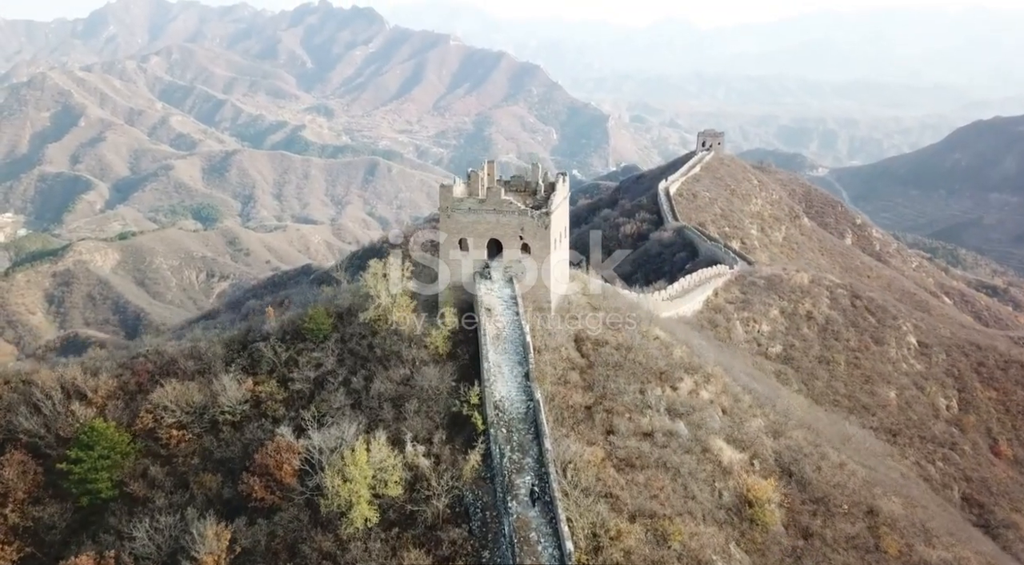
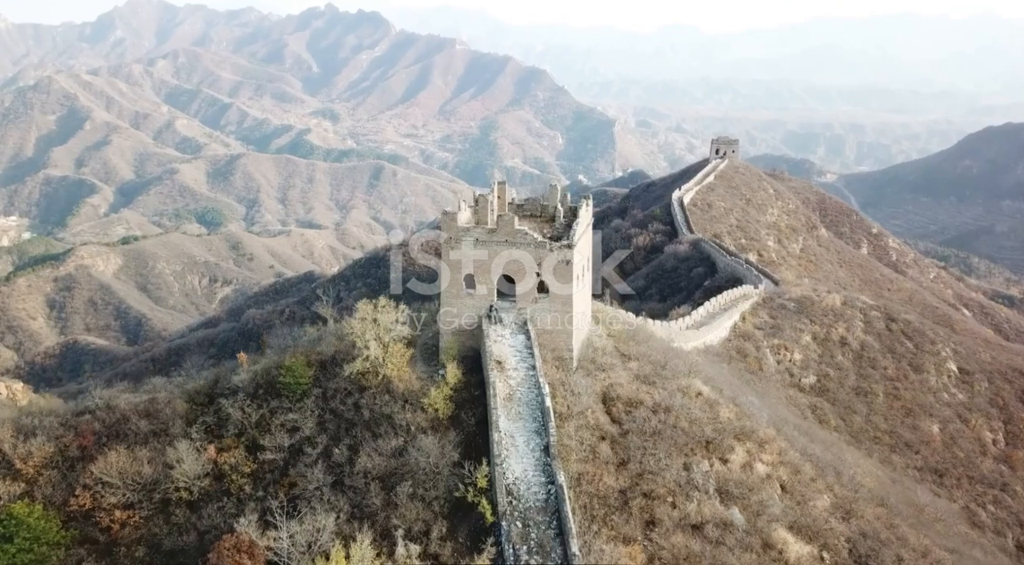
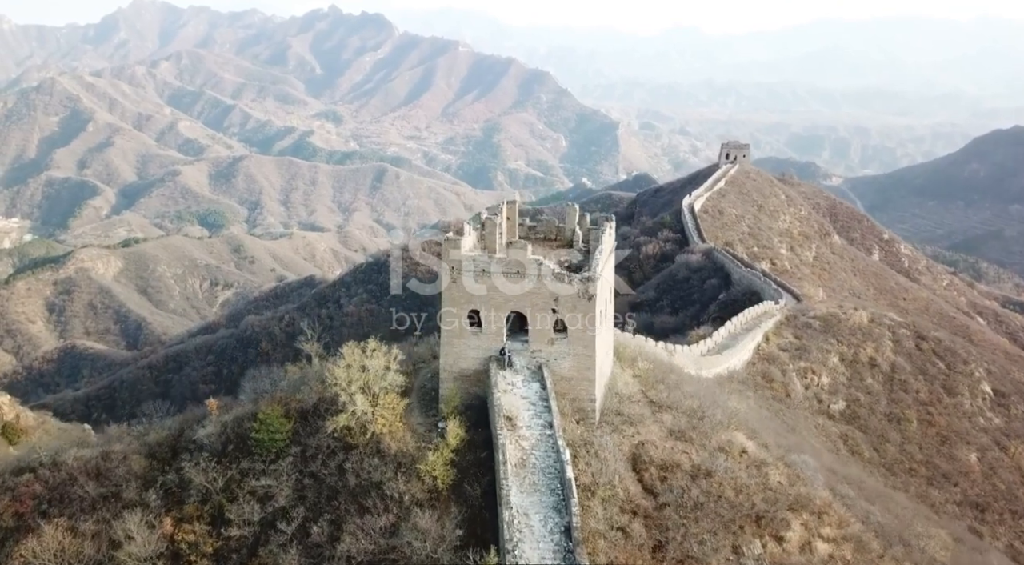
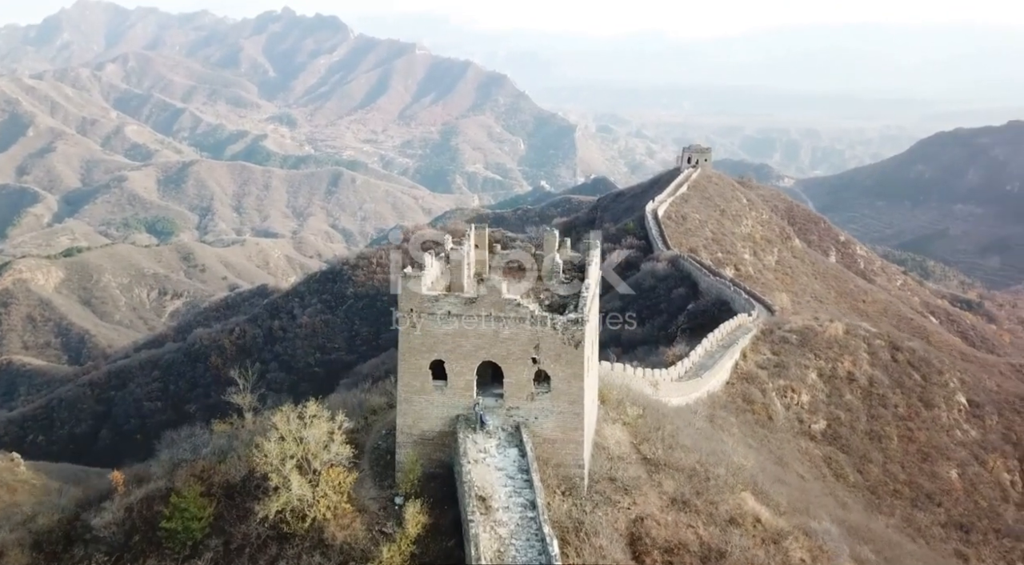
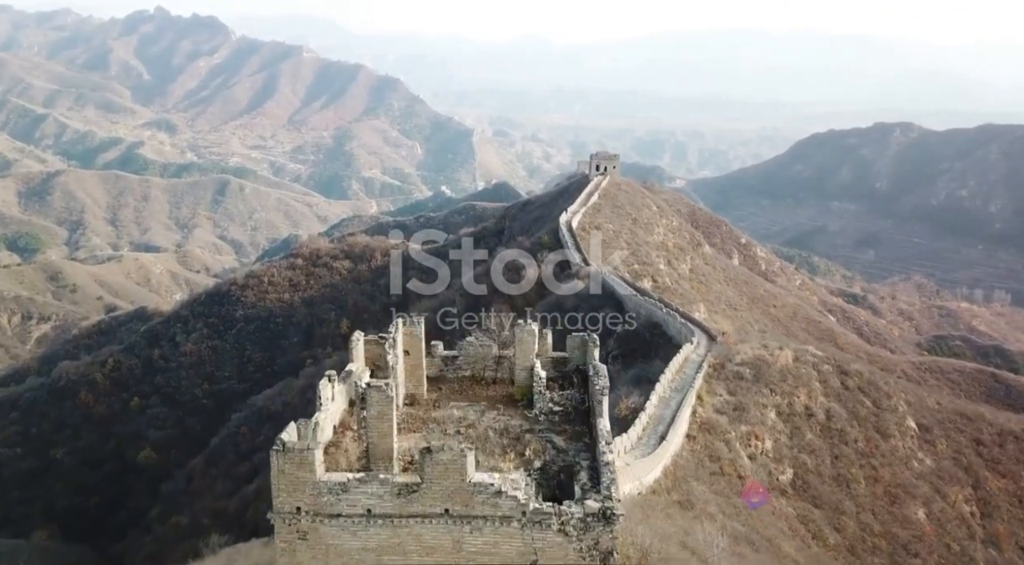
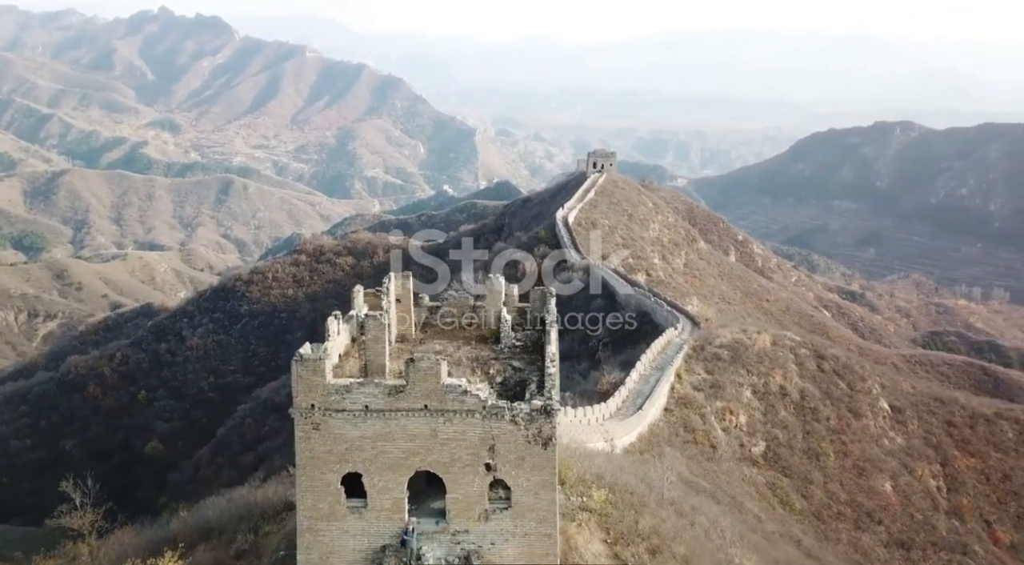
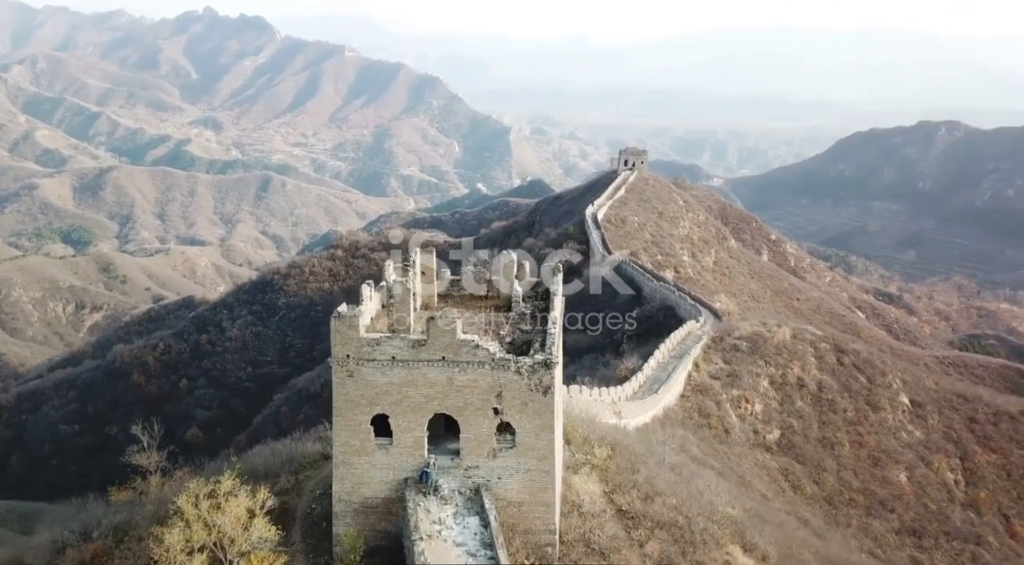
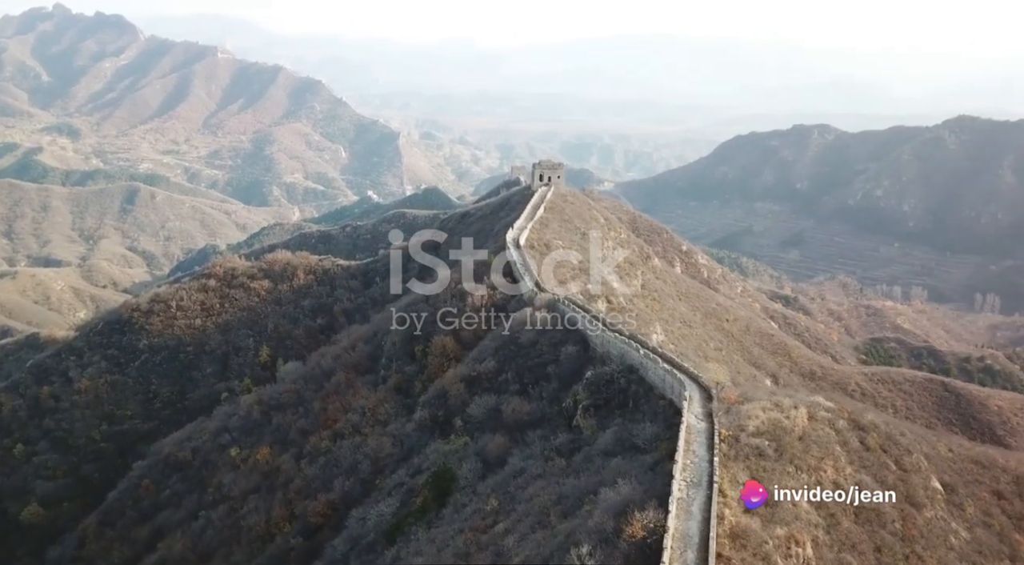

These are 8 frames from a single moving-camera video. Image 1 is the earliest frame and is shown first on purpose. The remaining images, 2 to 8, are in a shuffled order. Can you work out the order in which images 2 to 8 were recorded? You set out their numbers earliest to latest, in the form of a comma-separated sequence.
2, 3, 4, 7, 6, 5, 8
